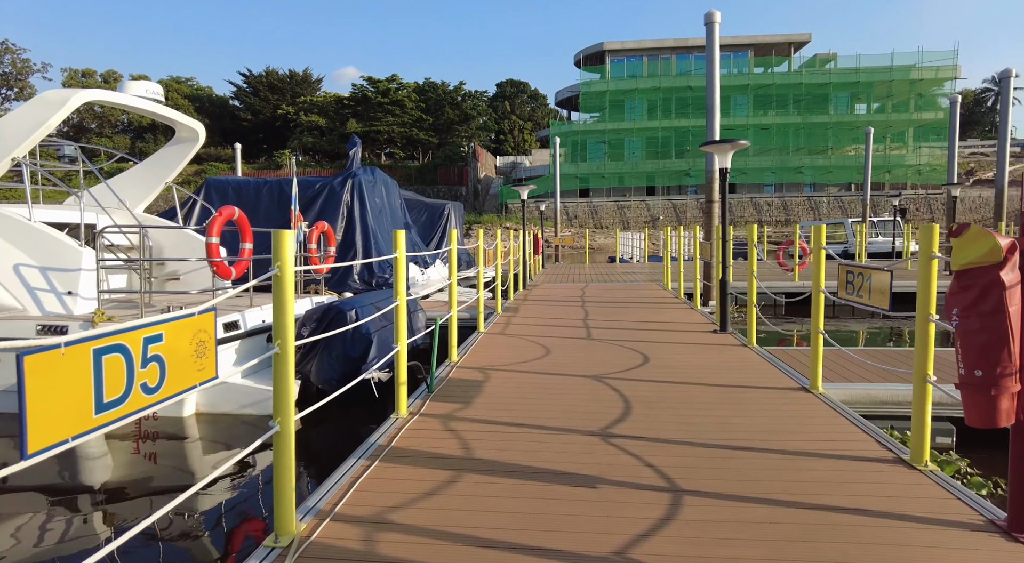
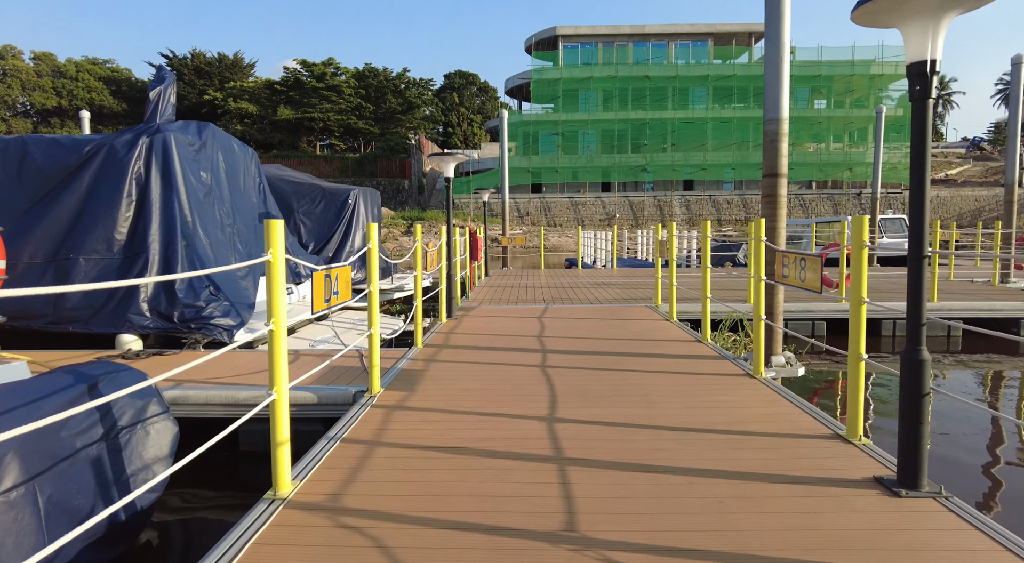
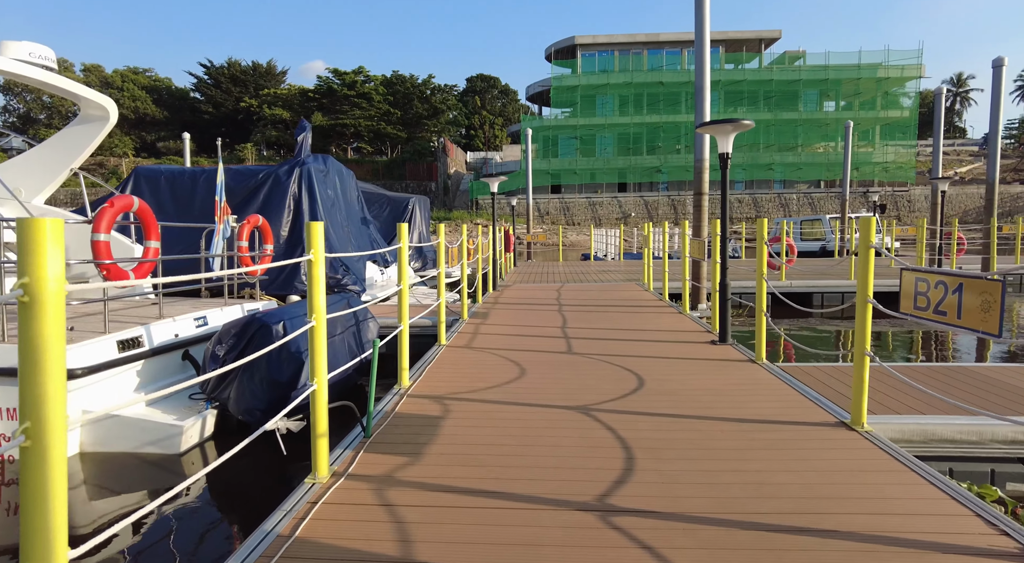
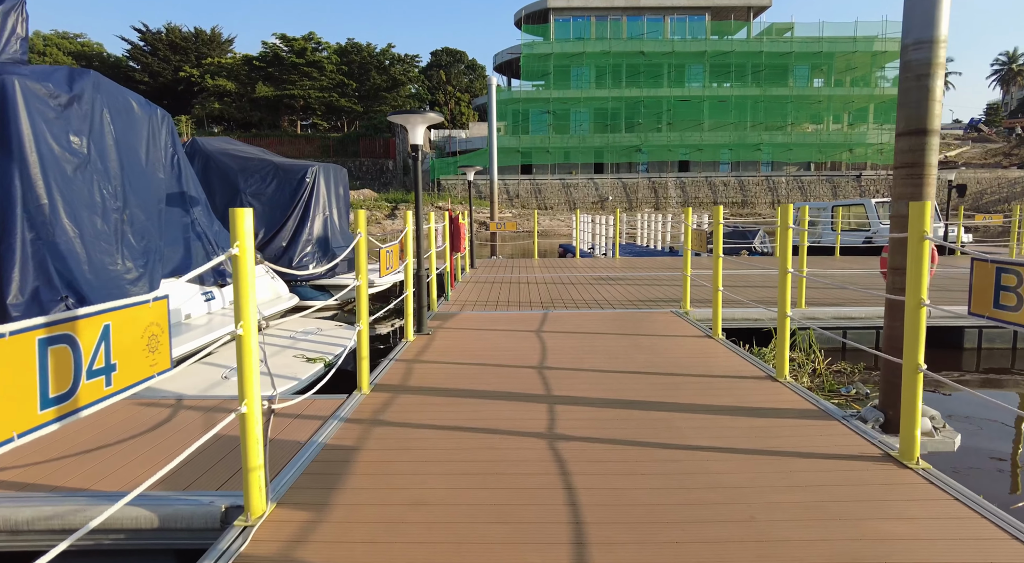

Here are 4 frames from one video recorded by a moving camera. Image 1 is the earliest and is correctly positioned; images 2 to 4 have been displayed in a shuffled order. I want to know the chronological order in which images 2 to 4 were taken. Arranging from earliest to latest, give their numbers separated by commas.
3, 2, 4
